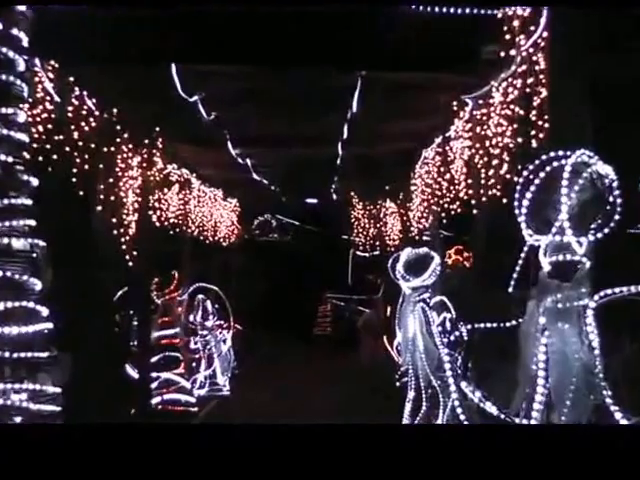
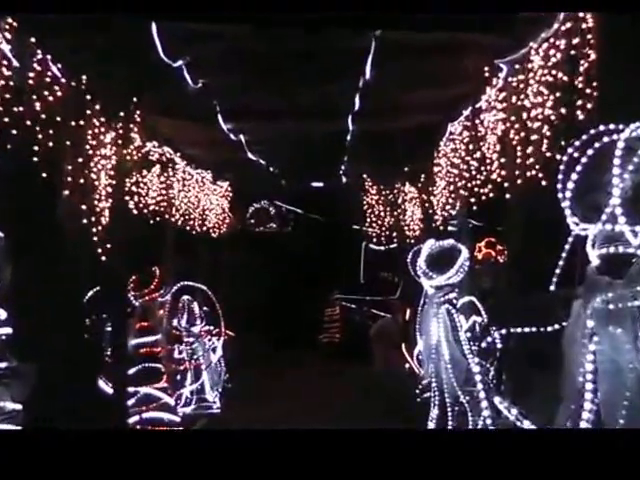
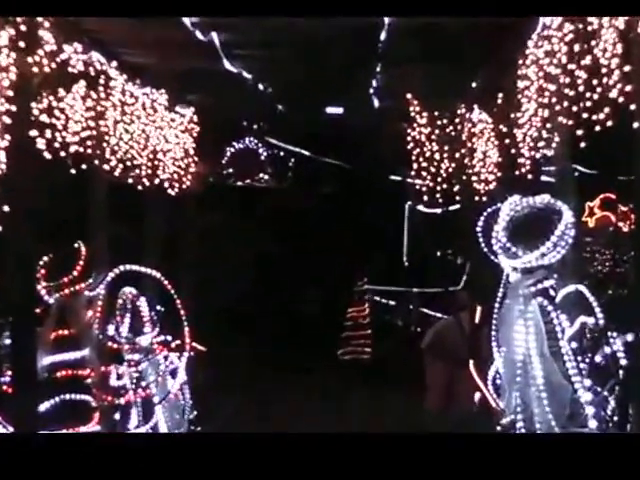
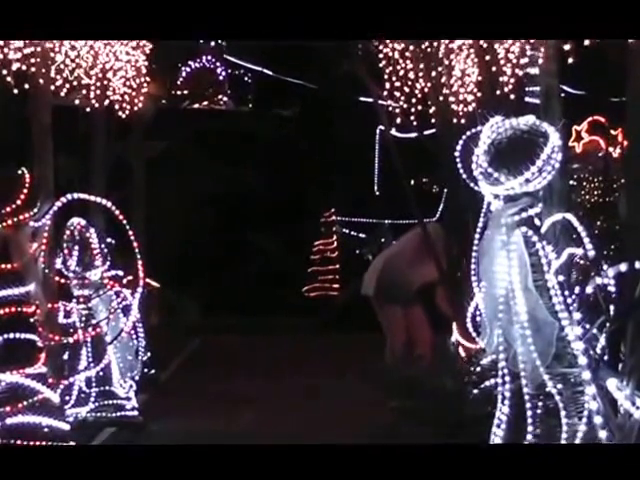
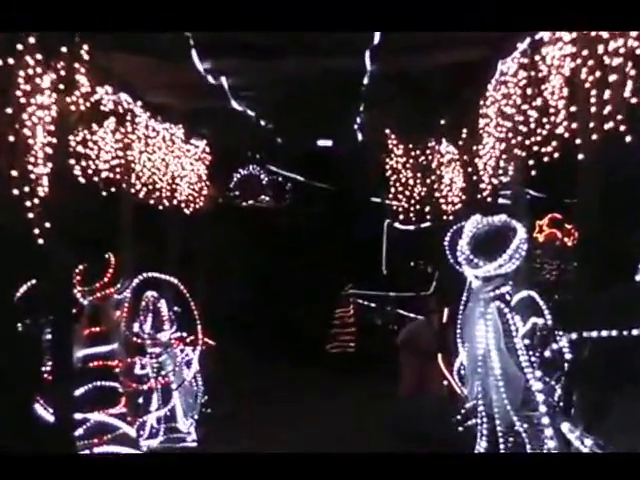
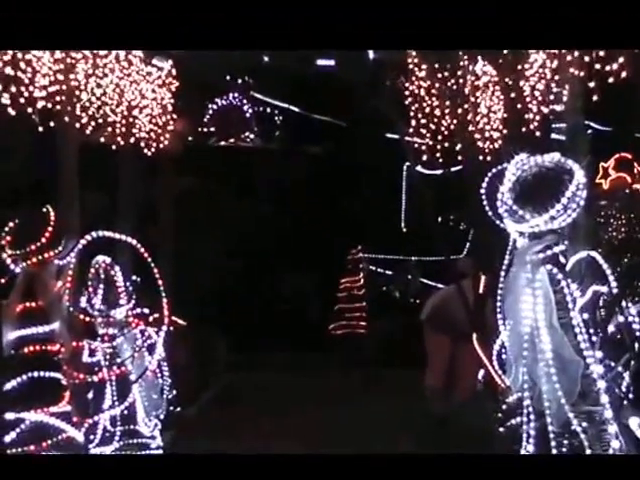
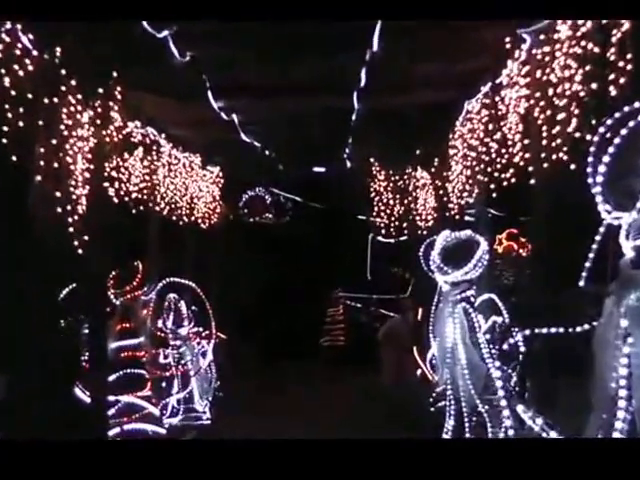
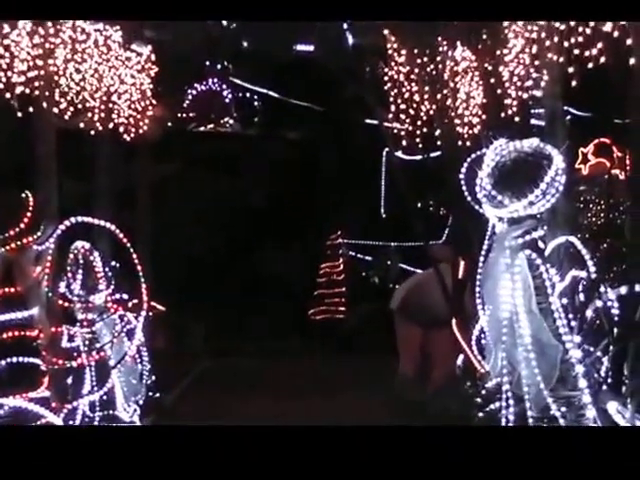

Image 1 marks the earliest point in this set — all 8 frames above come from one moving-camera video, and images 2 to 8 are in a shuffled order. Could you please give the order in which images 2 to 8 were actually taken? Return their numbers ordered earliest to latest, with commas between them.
2, 7, 5, 3, 6, 8, 4
